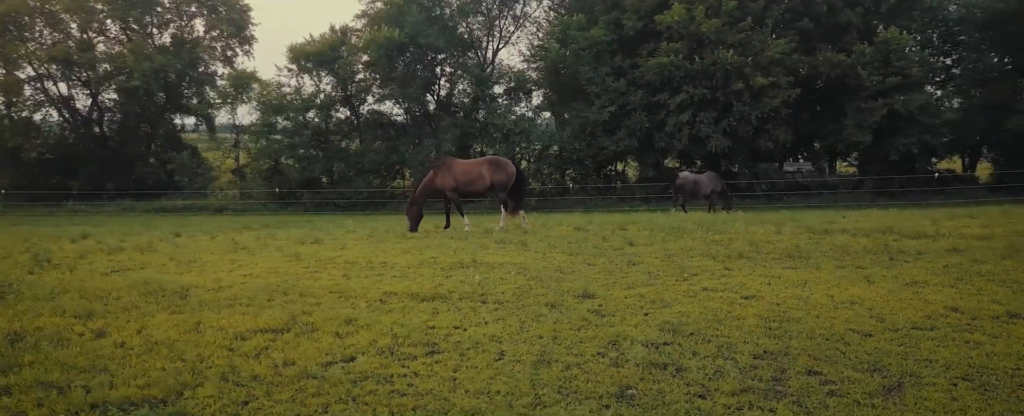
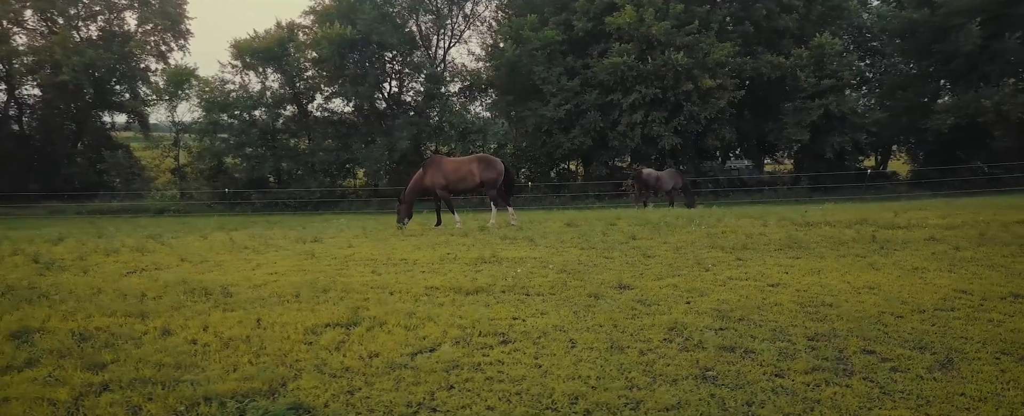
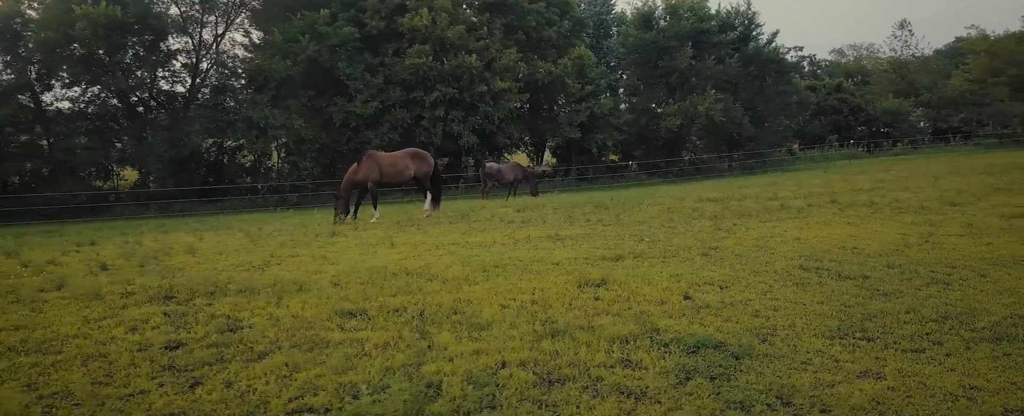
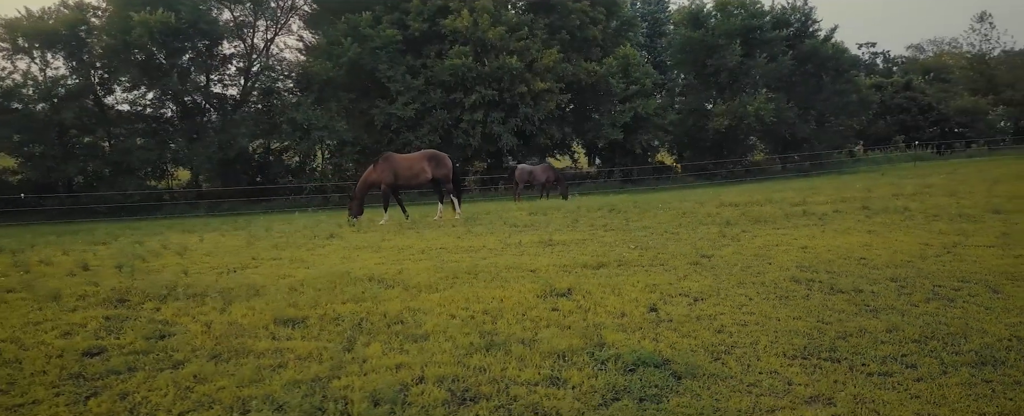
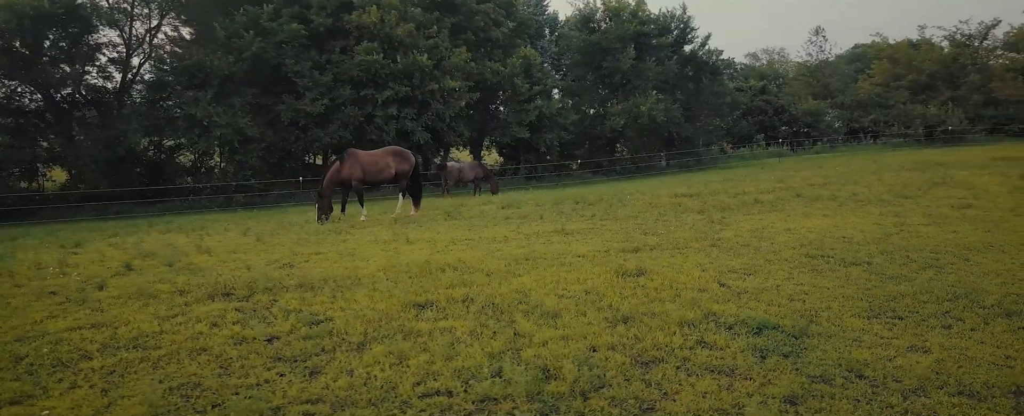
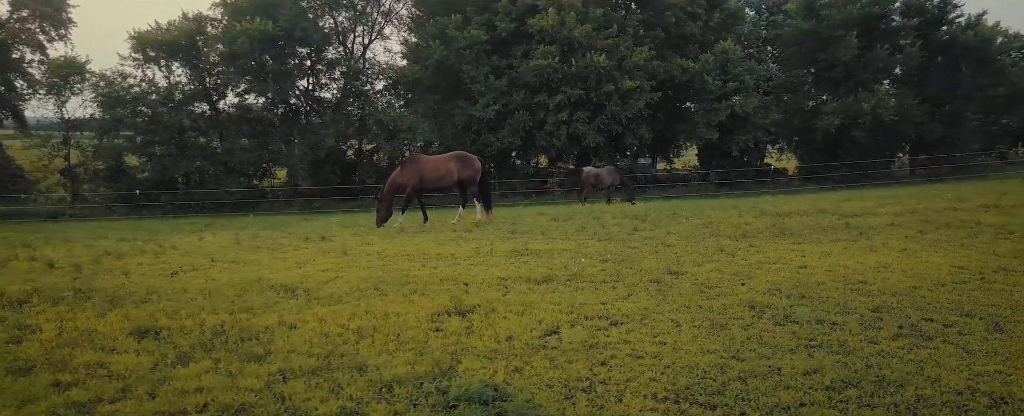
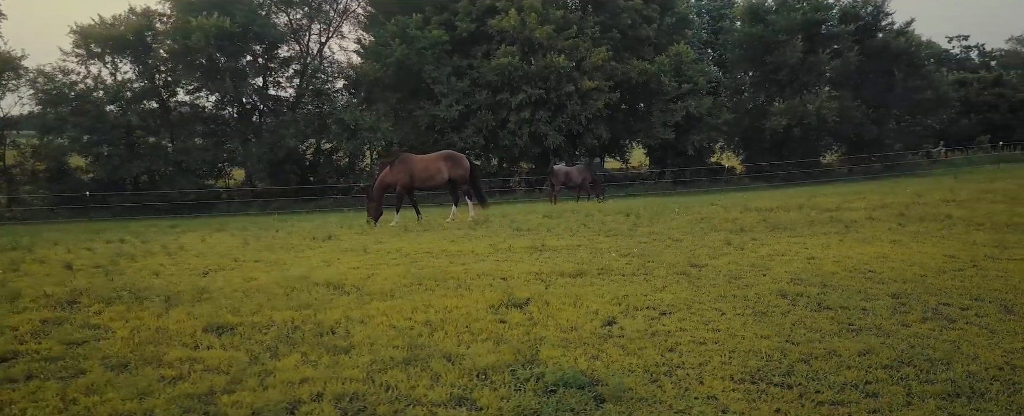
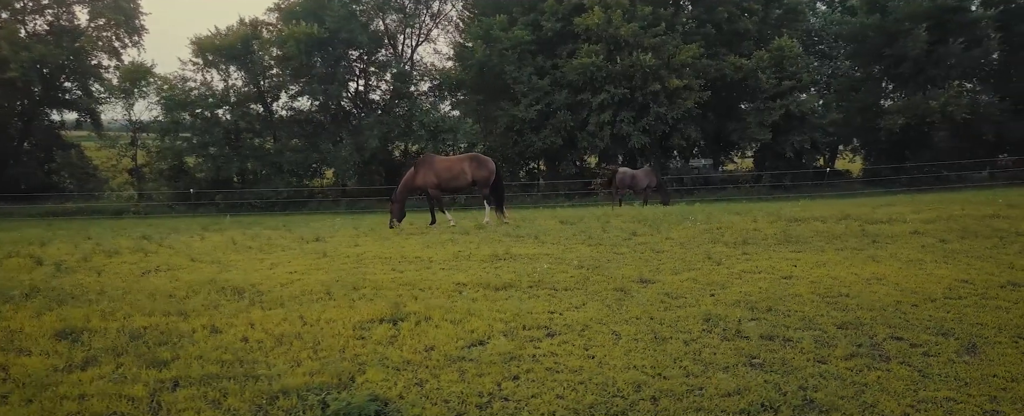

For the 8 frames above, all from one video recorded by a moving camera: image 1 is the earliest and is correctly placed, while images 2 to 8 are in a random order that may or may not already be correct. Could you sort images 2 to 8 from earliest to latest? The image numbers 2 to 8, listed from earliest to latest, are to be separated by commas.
2, 8, 6, 7, 4, 3, 5
